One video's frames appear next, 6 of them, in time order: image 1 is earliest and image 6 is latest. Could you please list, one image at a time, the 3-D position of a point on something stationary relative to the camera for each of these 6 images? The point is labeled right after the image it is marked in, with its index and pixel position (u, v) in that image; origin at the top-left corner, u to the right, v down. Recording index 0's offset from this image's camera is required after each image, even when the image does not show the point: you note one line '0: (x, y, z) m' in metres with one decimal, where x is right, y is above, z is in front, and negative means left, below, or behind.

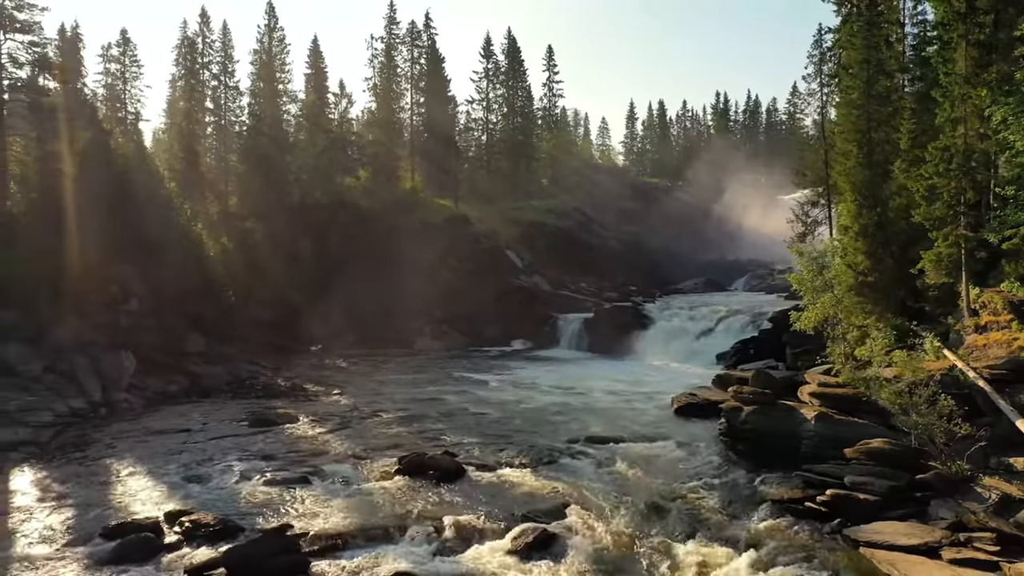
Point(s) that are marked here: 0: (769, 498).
0: (+6.4, -5.2, +18.0) m
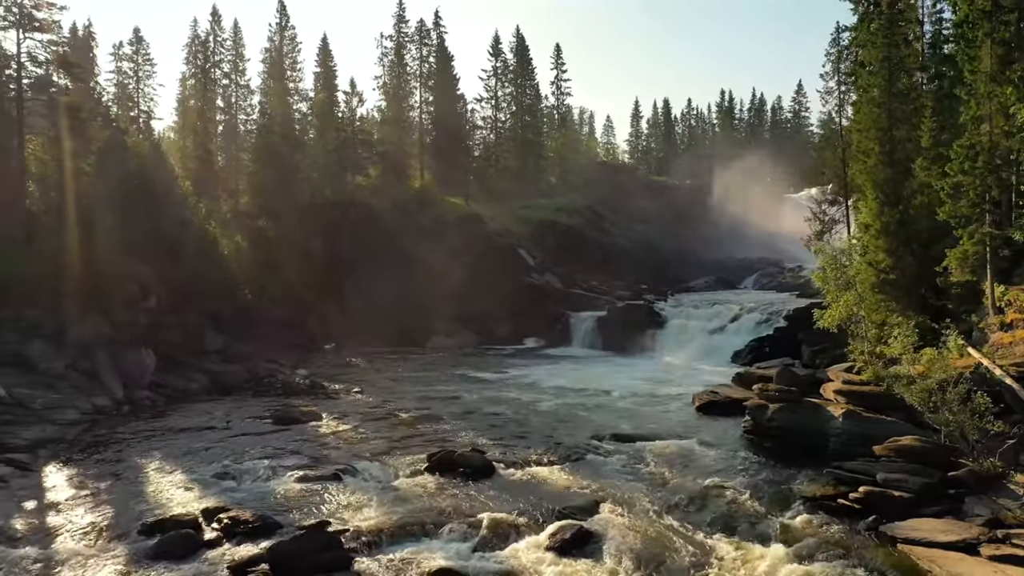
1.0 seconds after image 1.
0: (+7.3, -5.2, +18.1) m
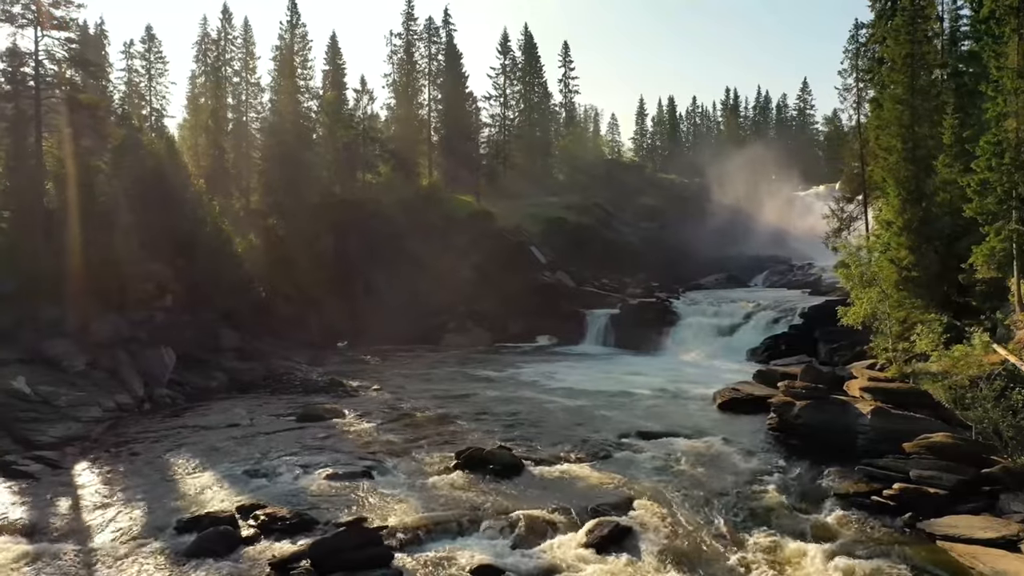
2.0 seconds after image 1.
0: (+8.1, -5.1, +18.1) m
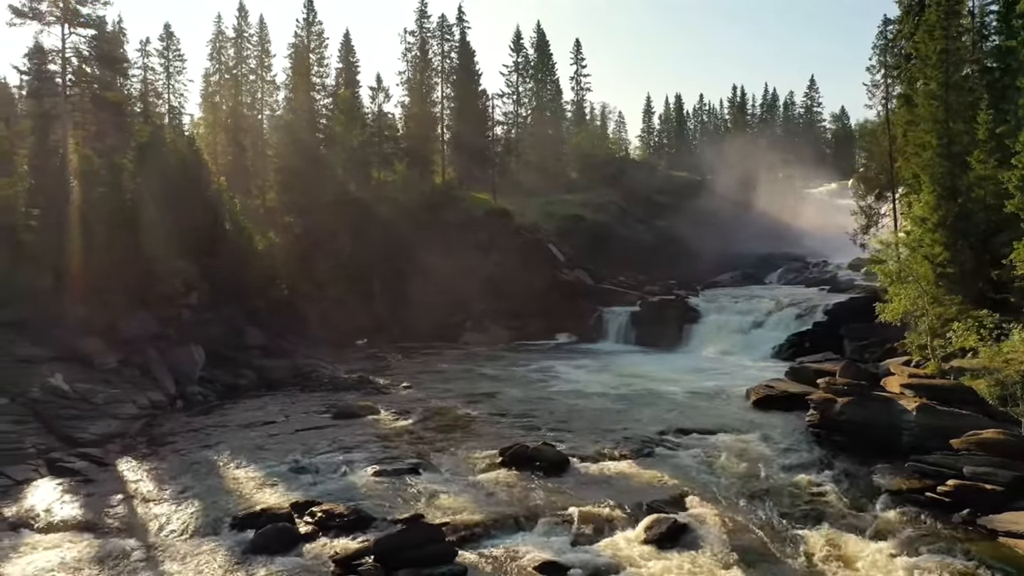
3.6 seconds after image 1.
0: (+9.3, -5.0, +18.0) m
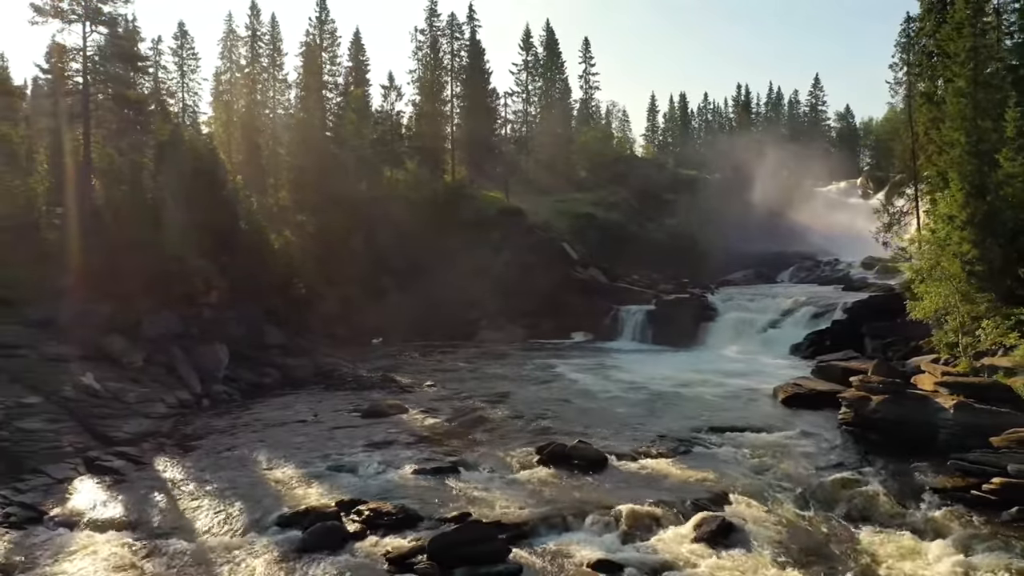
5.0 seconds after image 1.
0: (+10.4, -4.9, +18.0) m
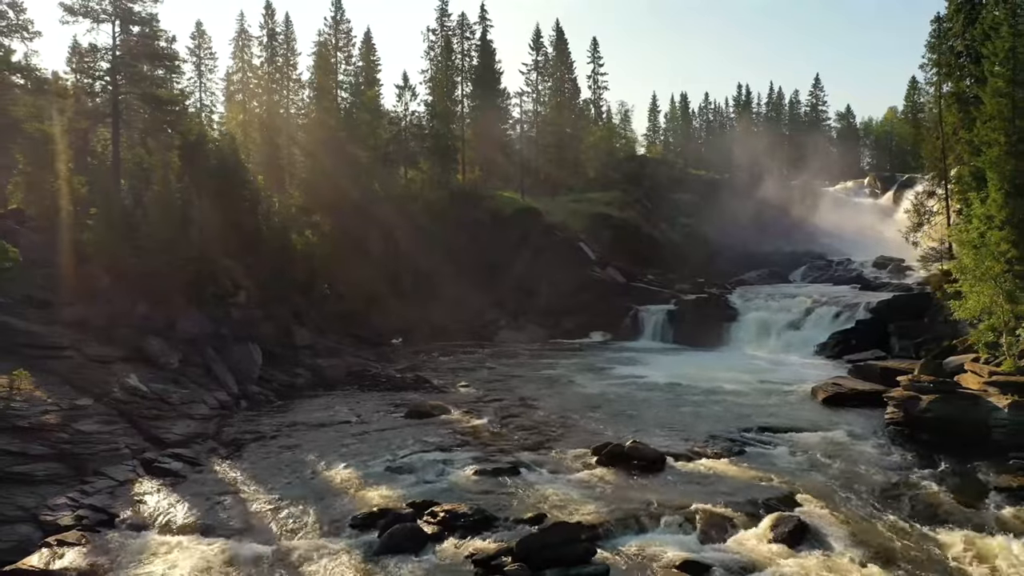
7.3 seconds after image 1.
0: (+12.0, -4.9, +18.0) m
